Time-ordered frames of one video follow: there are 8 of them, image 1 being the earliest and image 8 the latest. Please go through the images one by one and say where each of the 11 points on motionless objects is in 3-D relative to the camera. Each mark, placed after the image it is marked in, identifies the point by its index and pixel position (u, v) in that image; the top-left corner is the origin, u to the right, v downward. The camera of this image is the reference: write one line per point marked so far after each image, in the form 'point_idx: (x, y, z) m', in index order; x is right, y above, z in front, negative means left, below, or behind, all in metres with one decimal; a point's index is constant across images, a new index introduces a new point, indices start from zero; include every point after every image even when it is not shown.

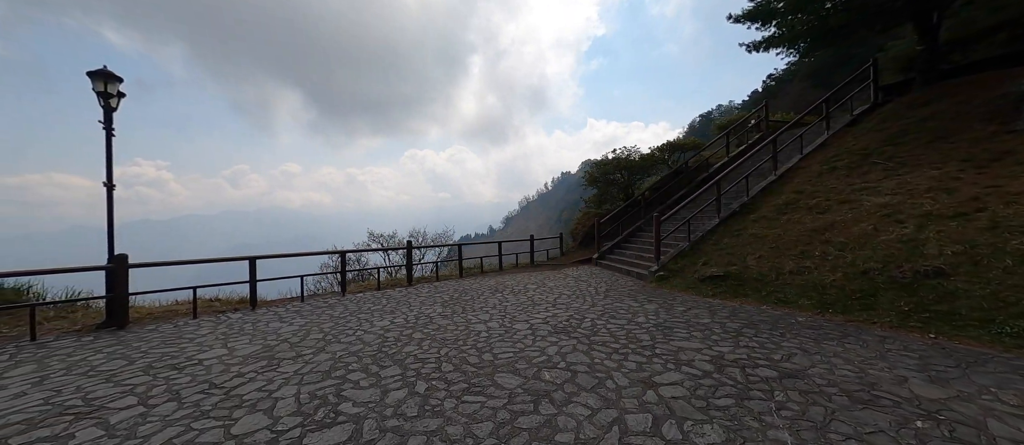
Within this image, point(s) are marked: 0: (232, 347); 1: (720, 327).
0: (-3.2, -1.4, +4.1) m
1: (+2.7, -1.3, +4.6) m
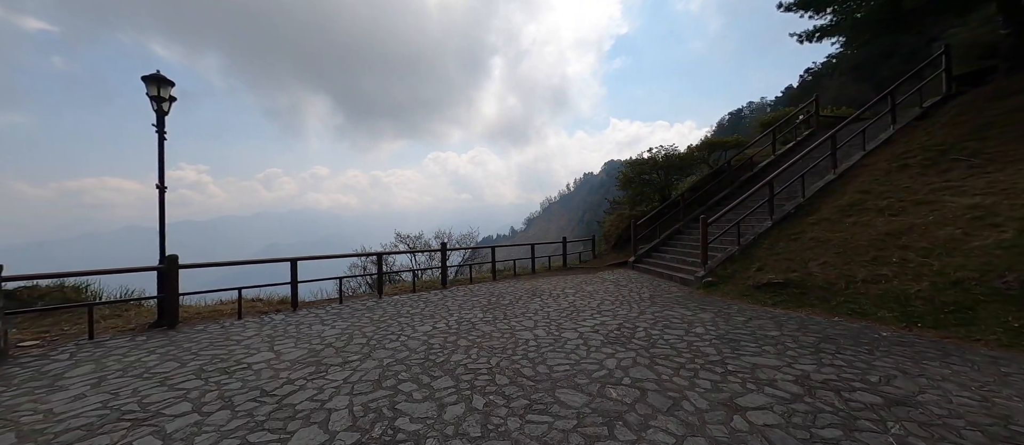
0: (-2.7, -1.5, +4.0) m
1: (+3.3, -1.4, +4.1) m
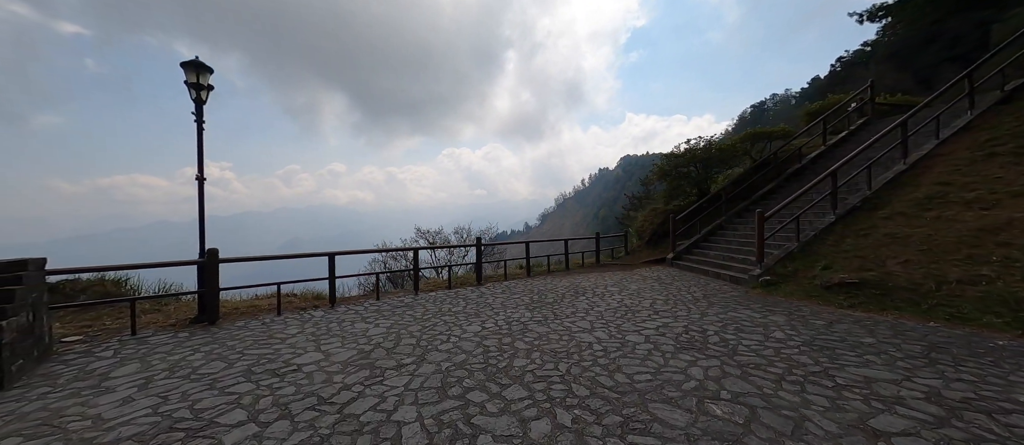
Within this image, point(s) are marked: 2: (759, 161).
0: (-2.0, -1.4, +3.8) m
1: (+4.0, -1.3, +3.7) m
2: (+7.6, +1.8, +10.8) m
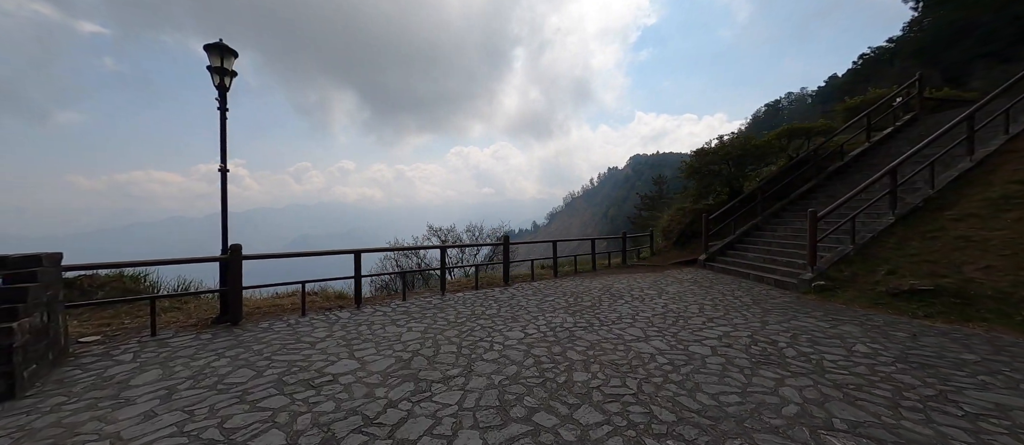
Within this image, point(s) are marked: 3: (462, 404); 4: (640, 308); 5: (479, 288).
0: (-1.5, -1.3, +3.4) m
1: (+4.5, -1.3, +3.2) m
2: (+8.3, +1.8, +10.2) m
3: (-0.4, -1.3, +2.6) m
4: (+2.0, -1.3, +5.5) m
5: (-0.7, -1.3, +7.0) m
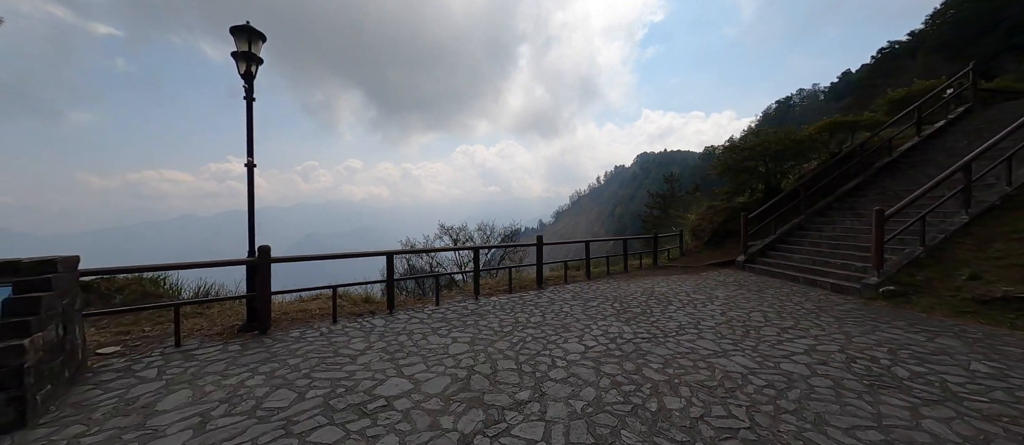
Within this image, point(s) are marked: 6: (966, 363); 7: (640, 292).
0: (-0.9, -1.3, +3.0) m
1: (+5.1, -1.3, +2.7) m
2: (+9.0, +1.8, +9.6) m
3: (+0.2, -1.3, +2.2) m
4: (+2.6, -1.3, +5.0) m
5: (0.0, -1.3, +6.5) m
6: (+4.2, -1.3, +3.3) m
7: (+2.4, -1.3, +6.6) m
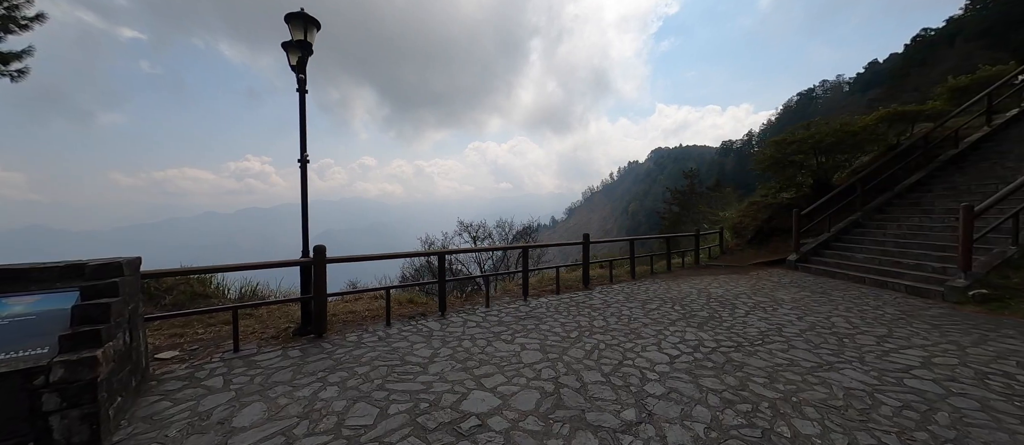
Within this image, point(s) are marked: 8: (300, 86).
0: (-0.1, -1.3, +2.8) m
1: (+5.8, -1.3, +2.2) m
2: (+9.9, +1.9, +9.0) m
3: (+0.9, -1.3, +1.9) m
4: (+3.4, -1.3, +4.7) m
5: (+0.8, -1.2, +6.2) m
6: (+5.0, -1.3, +2.9) m
7: (+3.2, -1.3, +6.3) m
8: (-2.4, +1.6, +4.1) m
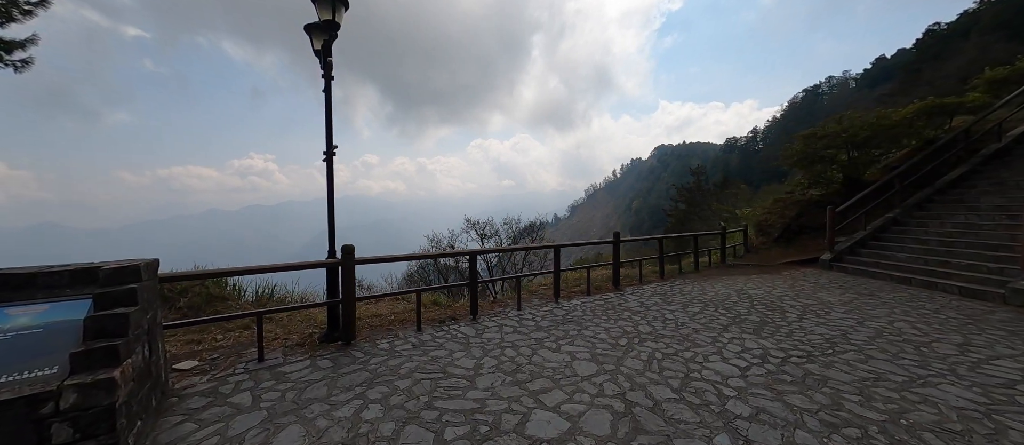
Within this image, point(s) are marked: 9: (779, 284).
0: (+0.3, -1.3, +2.5) m
1: (+6.2, -1.3, +1.9) m
2: (+10.4, +2.0, +8.6) m
3: (+1.4, -1.3, +1.5) m
4: (+3.9, -1.3, +4.3) m
5: (+1.3, -1.2, +5.9) m
6: (+5.4, -1.3, +2.5) m
7: (+3.7, -1.2, +5.9) m
8: (-2.0, +1.6, +3.8) m
9: (+5.0, -1.2, +6.7) m
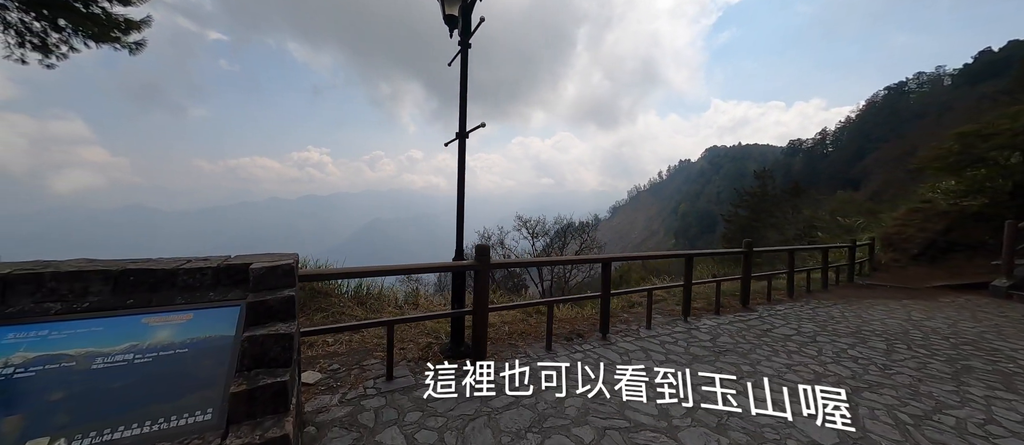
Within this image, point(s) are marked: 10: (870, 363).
0: (+1.6, -1.3, +1.7) m
1: (+7.4, -1.6, +0.5) m
2: (+12.4, +1.5, +6.7) m
3: (+2.5, -1.4, +0.6) m
4: (+5.3, -1.4, +3.1) m
5: (+2.9, -1.3, +5.0) m
6: (+6.6, -1.5, +1.2) m
7: (+5.3, -1.4, +4.7) m
8: (-0.4, +1.7, +3.2) m
9: (+6.7, -1.4, +5.4) m
10: (+3.5, -1.4, +3.5) m
